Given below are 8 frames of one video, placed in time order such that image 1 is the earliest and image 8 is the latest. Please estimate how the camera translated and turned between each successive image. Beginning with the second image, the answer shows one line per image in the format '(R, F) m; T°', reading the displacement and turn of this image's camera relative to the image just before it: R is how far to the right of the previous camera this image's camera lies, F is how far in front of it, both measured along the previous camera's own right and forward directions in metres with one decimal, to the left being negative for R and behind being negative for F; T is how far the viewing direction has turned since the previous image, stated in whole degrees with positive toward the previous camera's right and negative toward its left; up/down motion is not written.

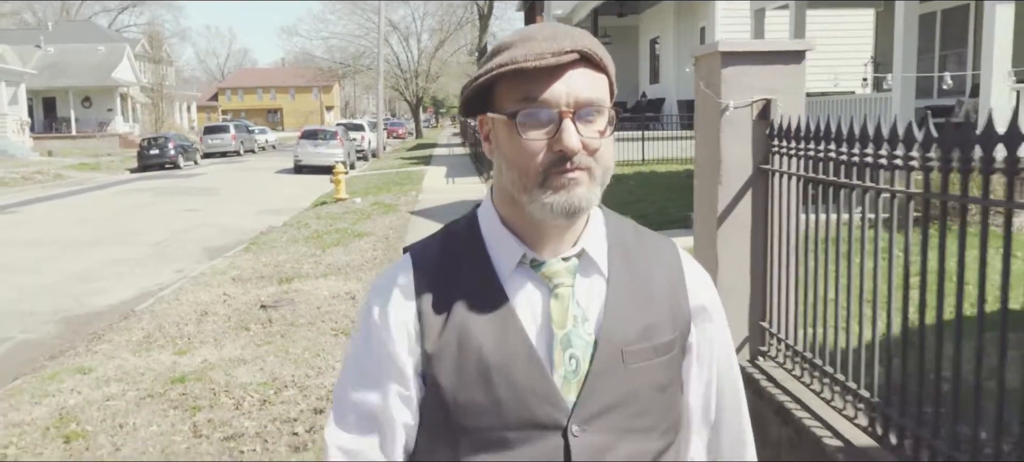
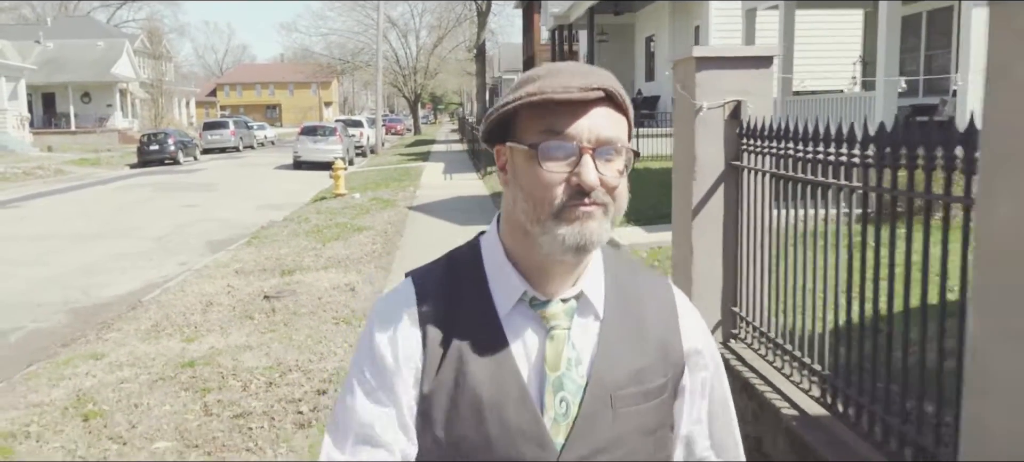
(0.0, -0.3) m; 0°
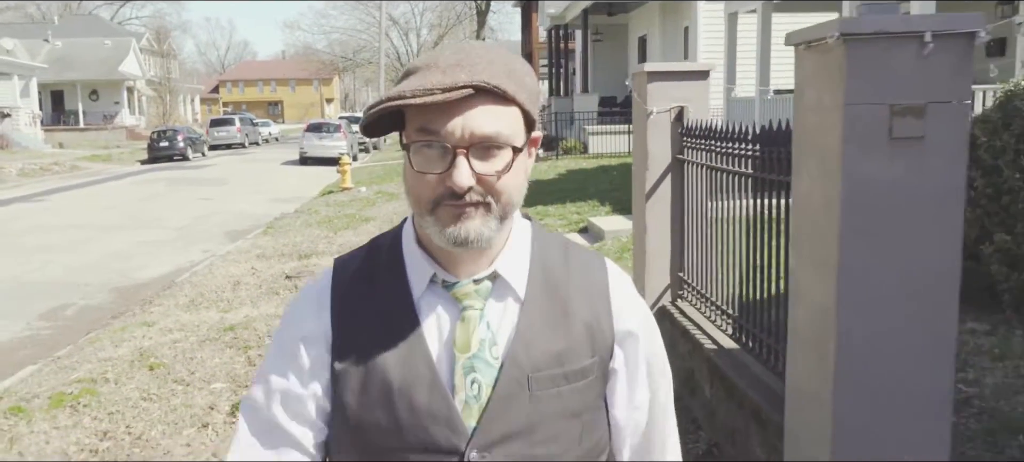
(+0.1, -1.1) m; 0°
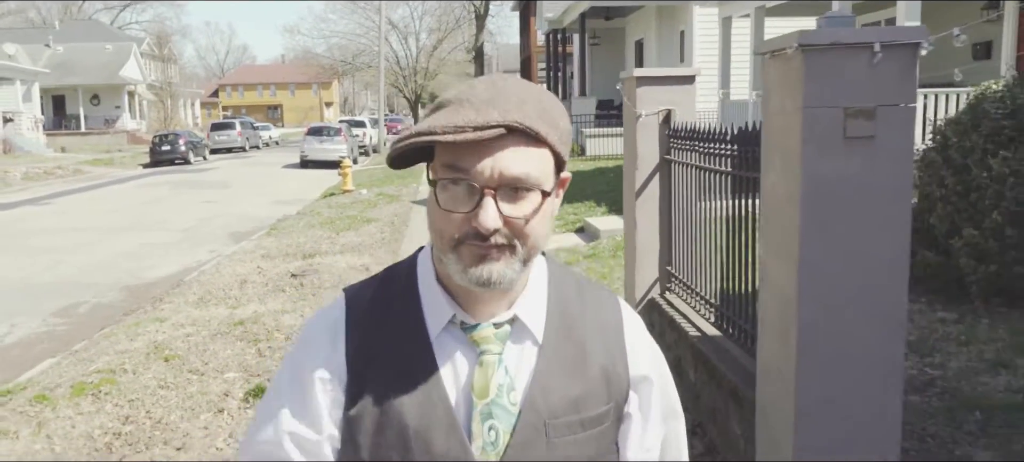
(0.0, -0.3) m; 0°
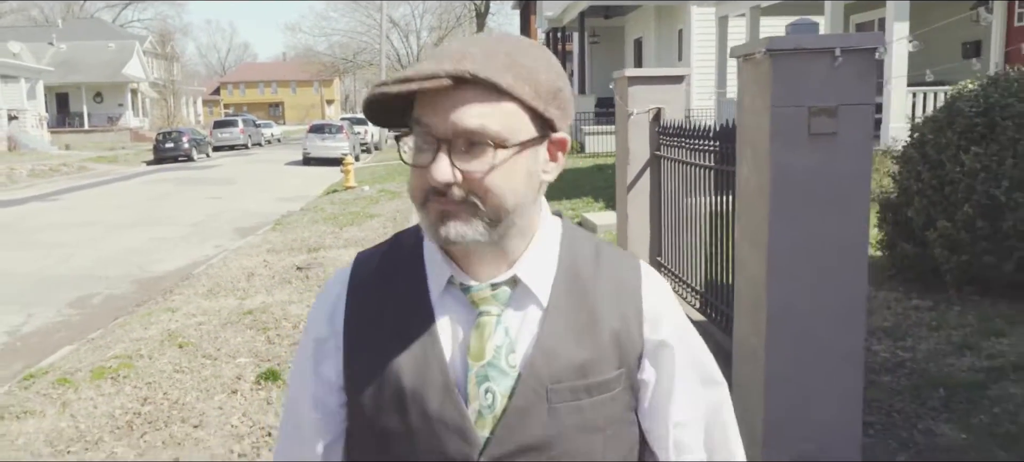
(0.0, -0.3) m; 0°
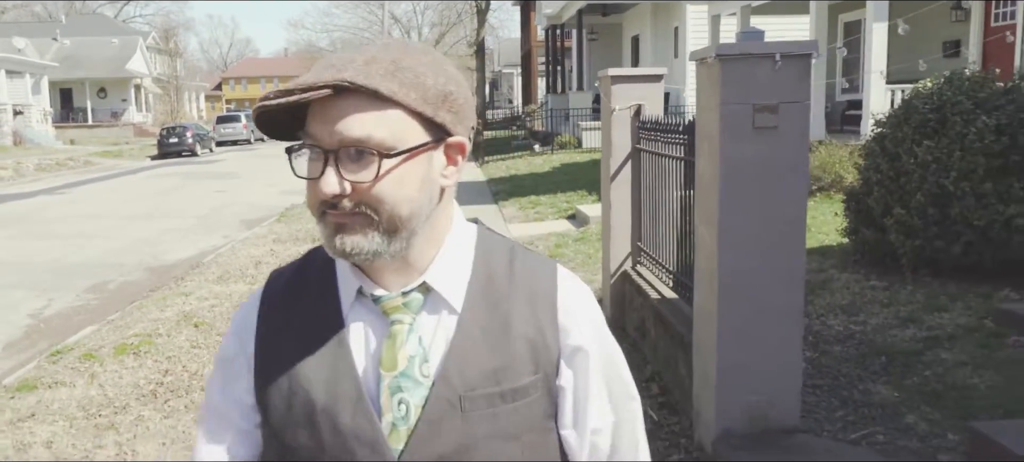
(+0.1, -0.5) m; 0°
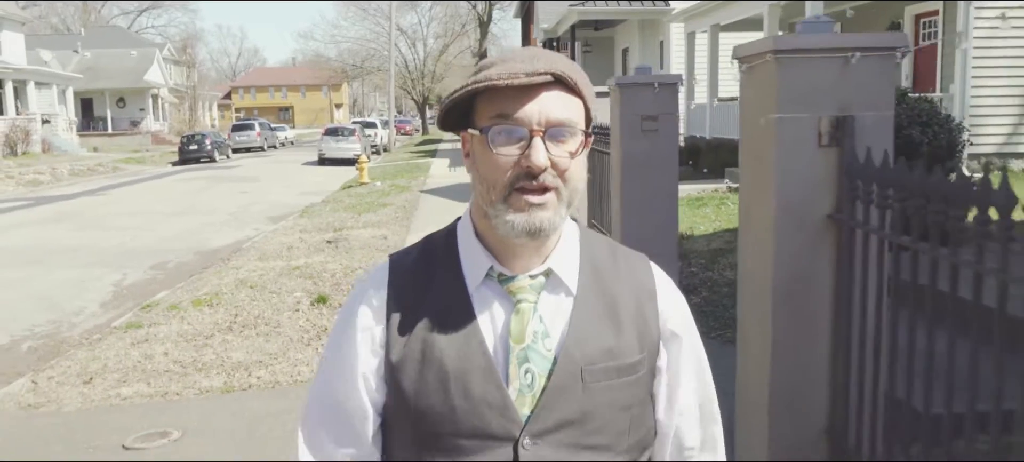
(+0.2, -2.0) m; 0°
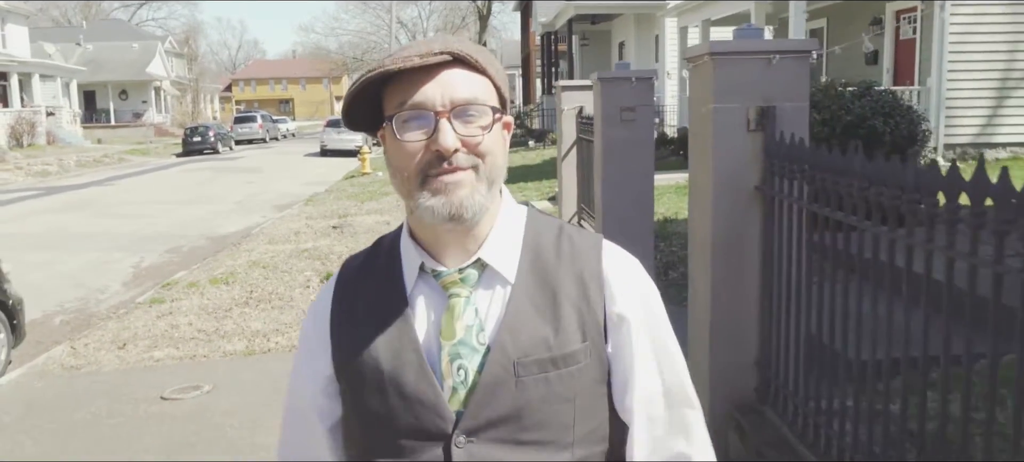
(0.0, -0.7) m; 0°
